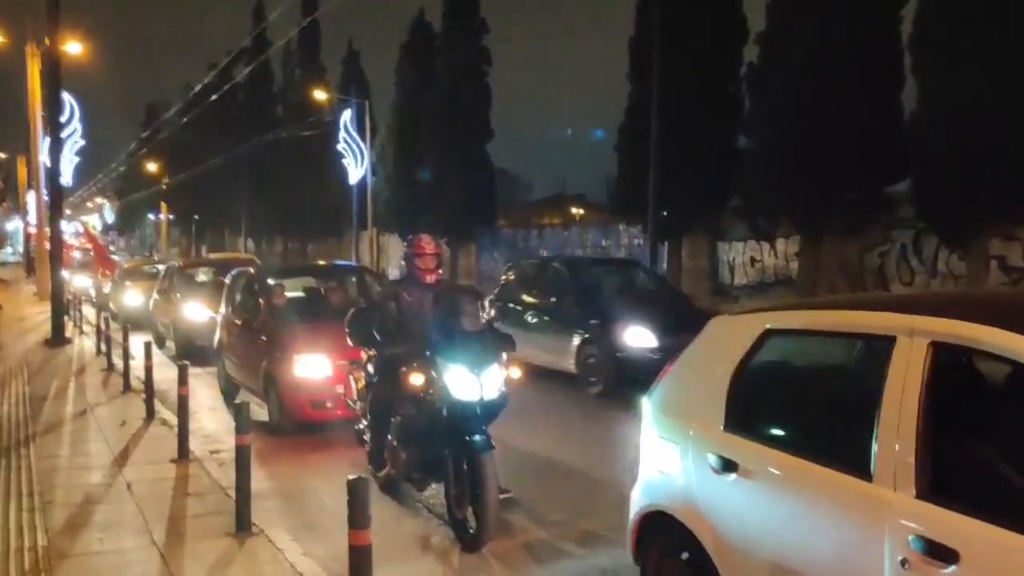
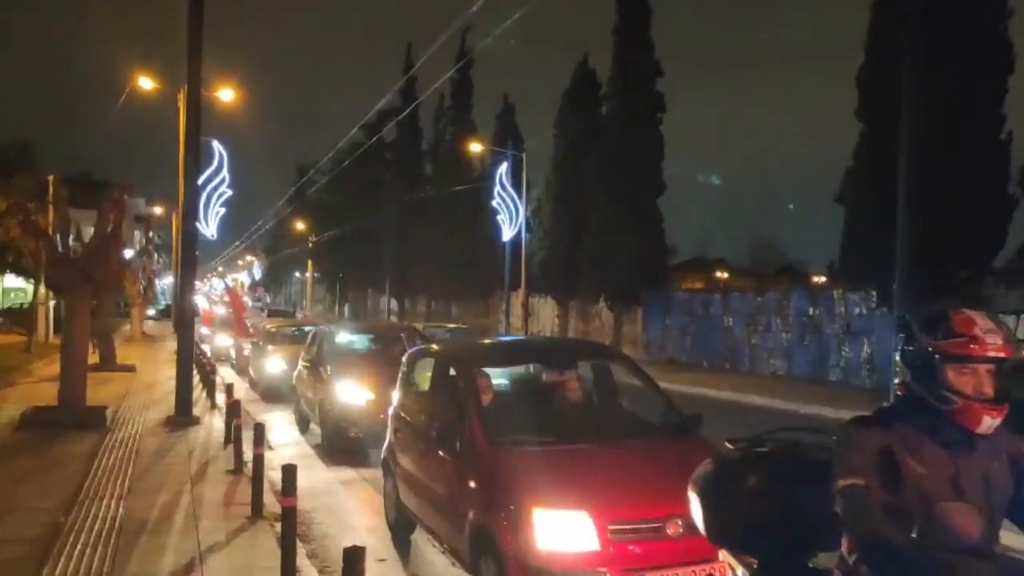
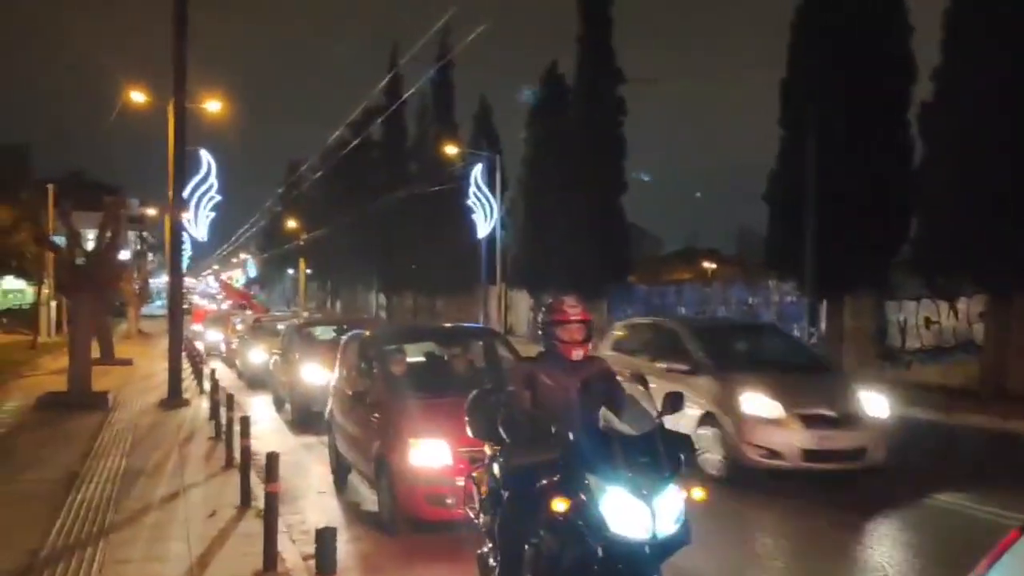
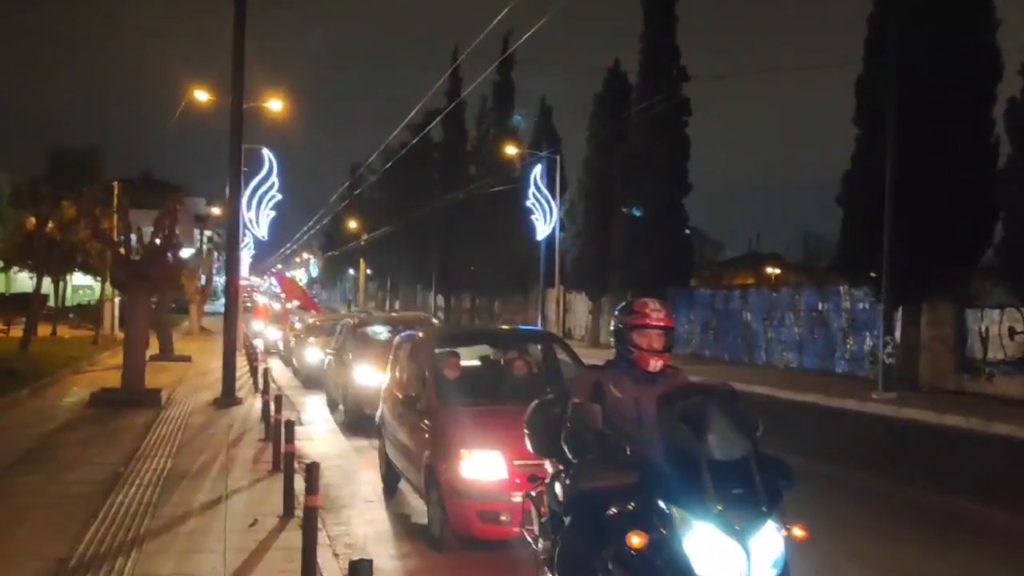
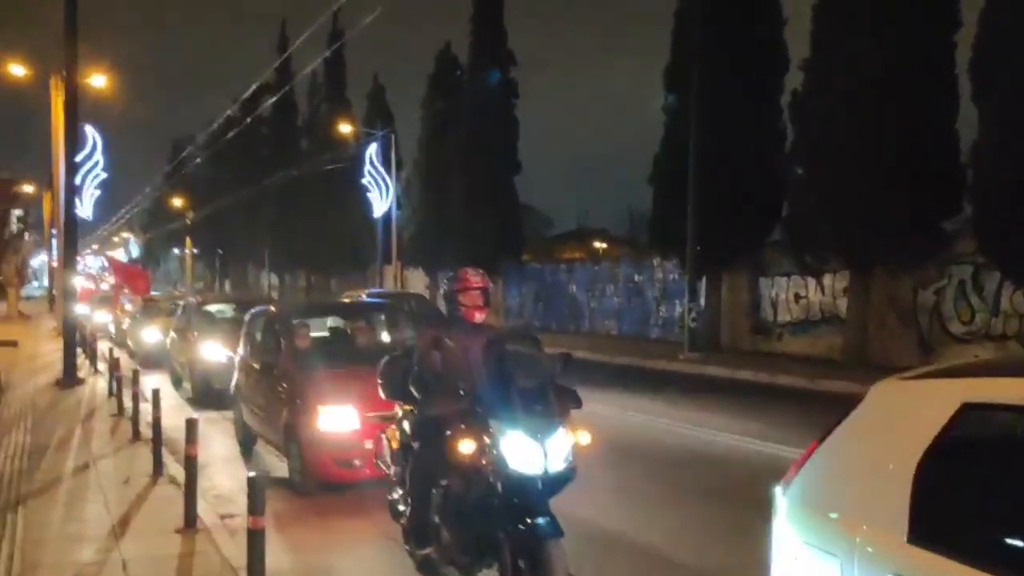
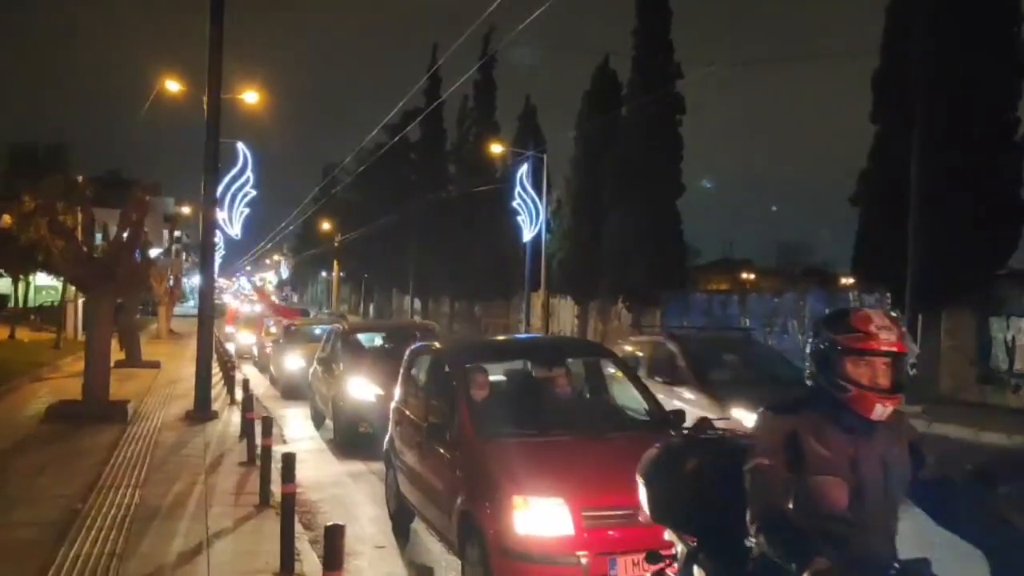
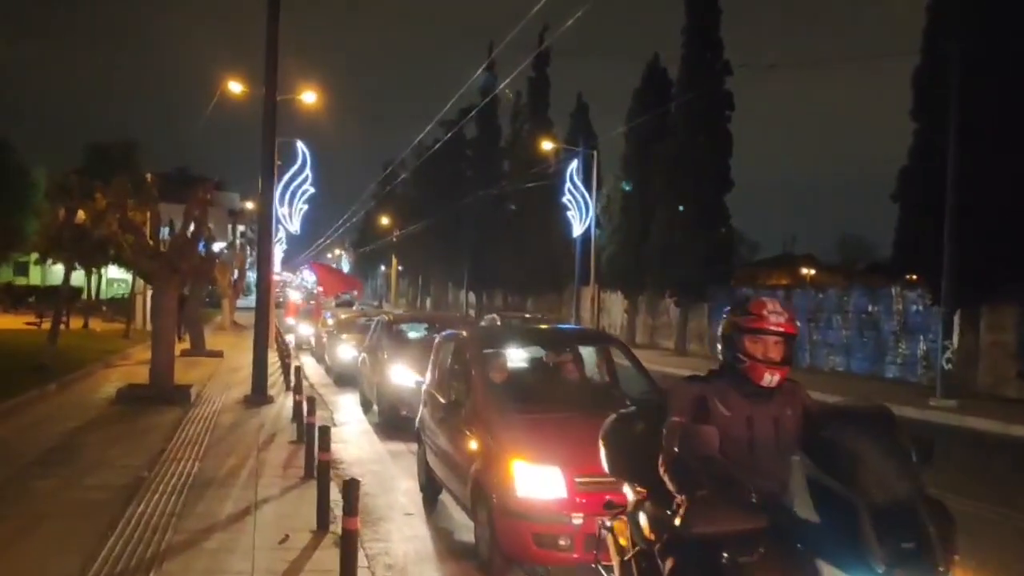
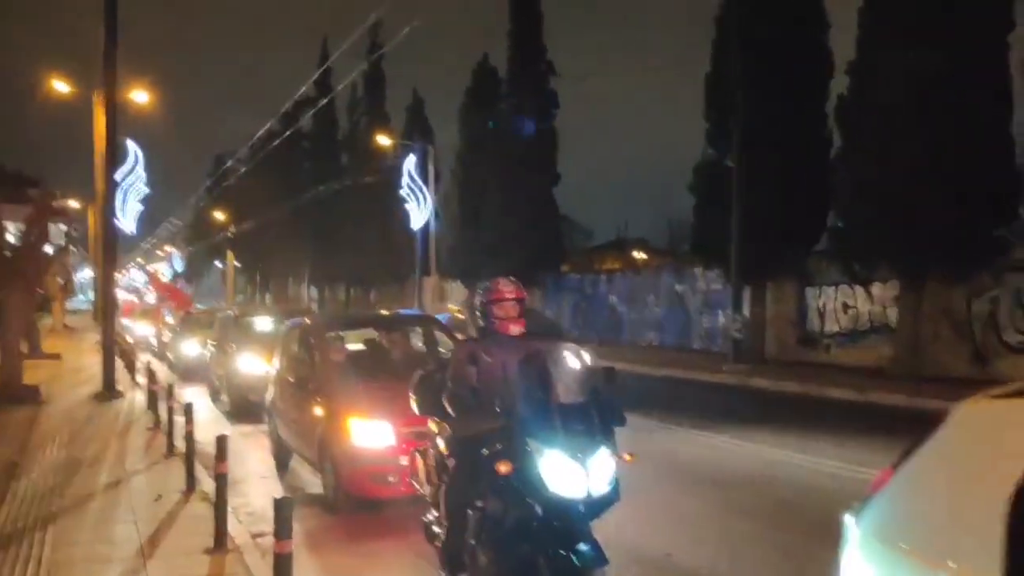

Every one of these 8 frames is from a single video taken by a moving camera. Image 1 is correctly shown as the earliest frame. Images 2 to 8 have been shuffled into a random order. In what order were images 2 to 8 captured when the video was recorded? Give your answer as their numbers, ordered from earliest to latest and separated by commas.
5, 8, 3, 4, 7, 6, 2
